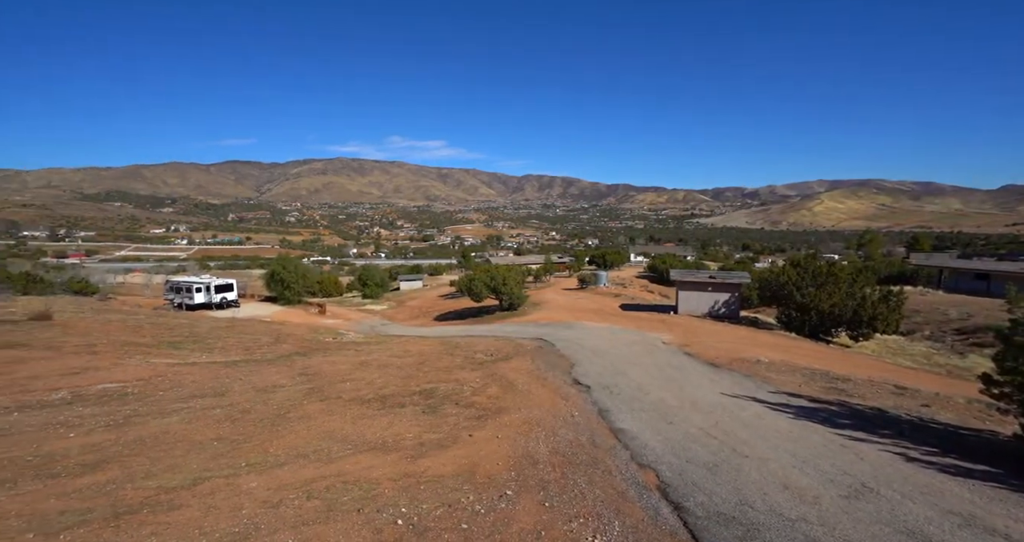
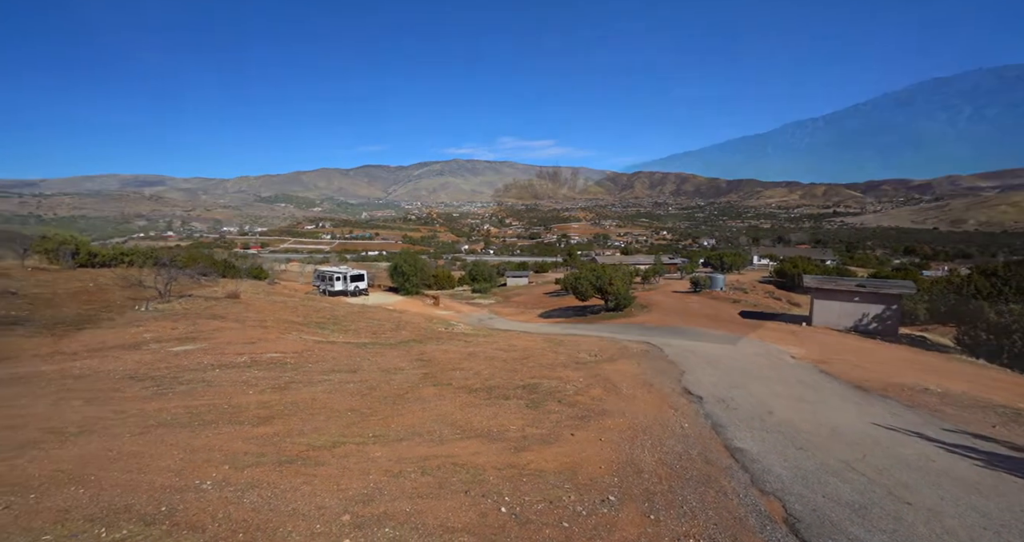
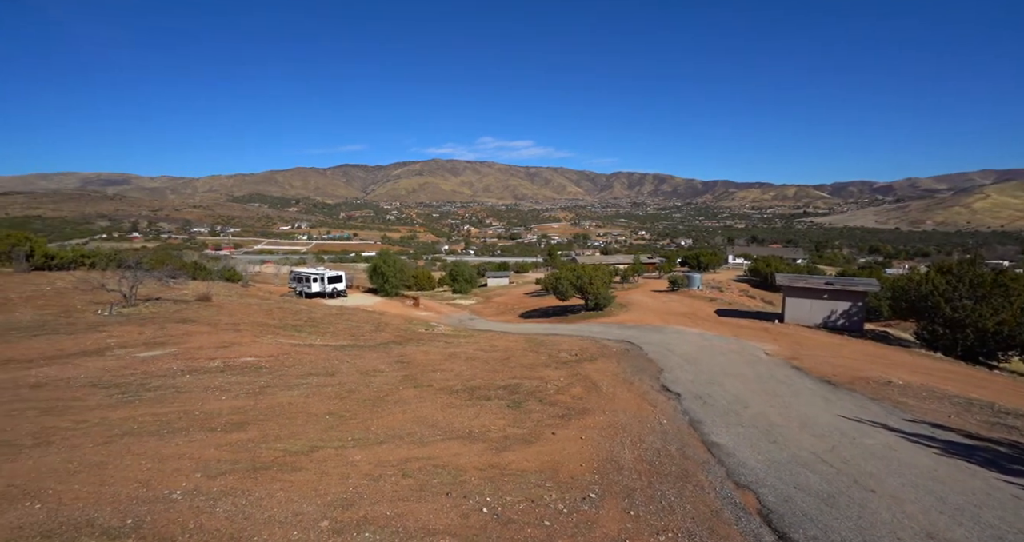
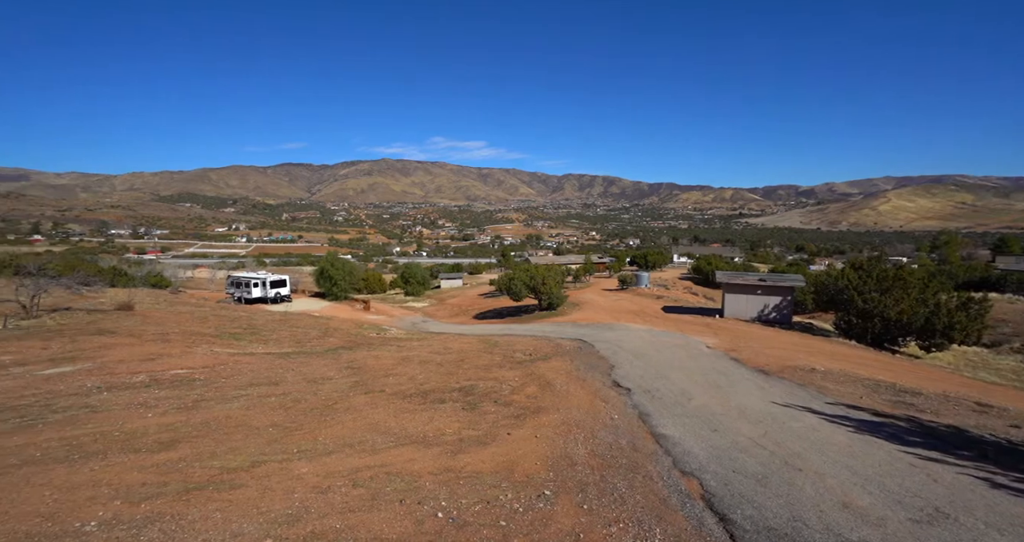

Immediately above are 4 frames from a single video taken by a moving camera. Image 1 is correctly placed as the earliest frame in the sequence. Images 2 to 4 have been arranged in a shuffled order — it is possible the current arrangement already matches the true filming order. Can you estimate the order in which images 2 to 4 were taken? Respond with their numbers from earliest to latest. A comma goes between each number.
4, 3, 2
